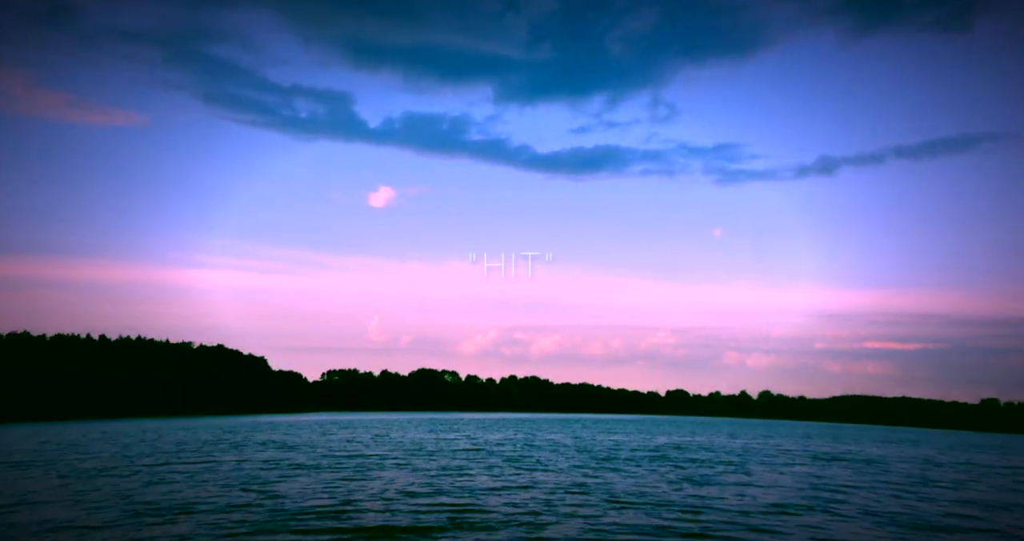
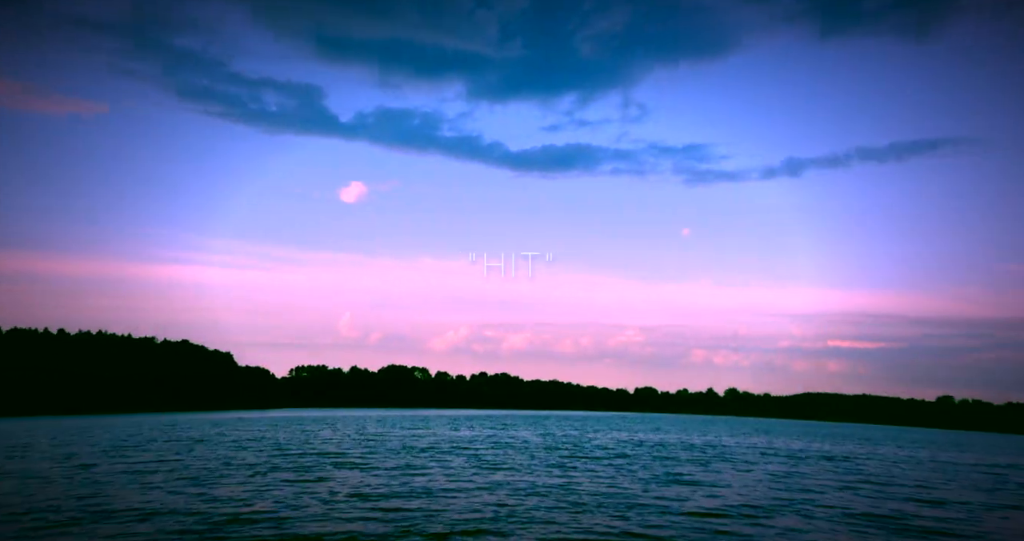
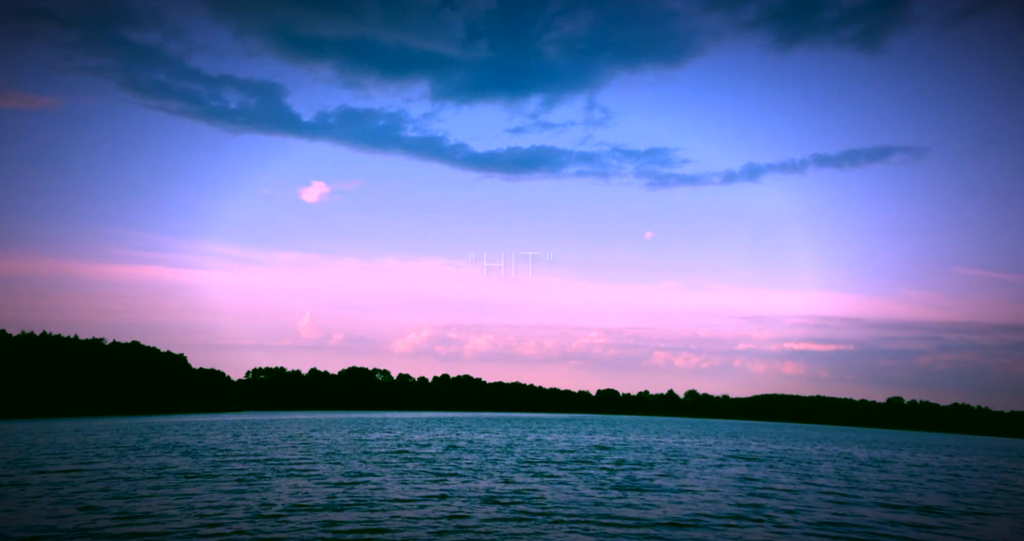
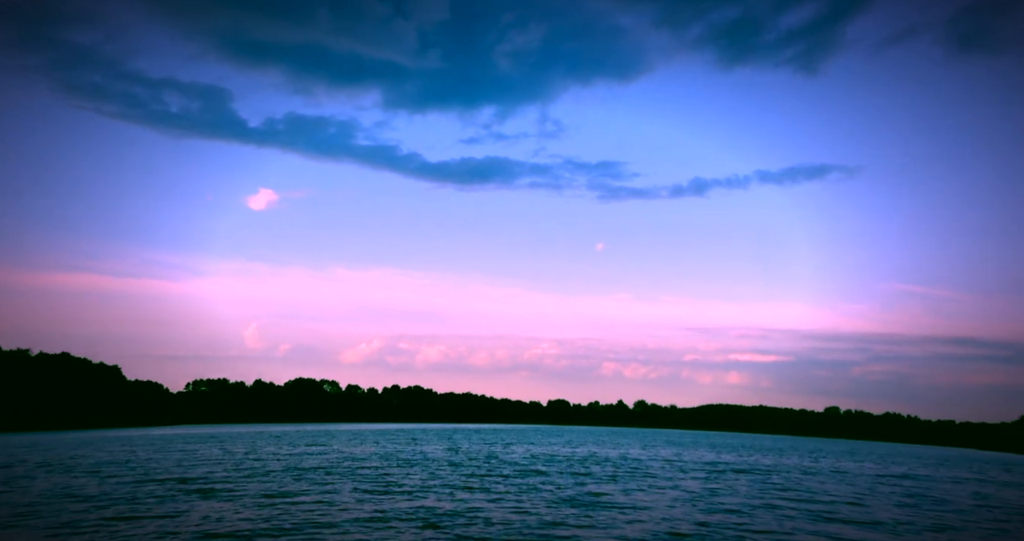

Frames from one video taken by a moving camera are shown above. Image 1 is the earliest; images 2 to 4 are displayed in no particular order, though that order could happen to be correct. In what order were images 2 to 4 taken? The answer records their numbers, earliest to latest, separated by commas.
2, 3, 4
